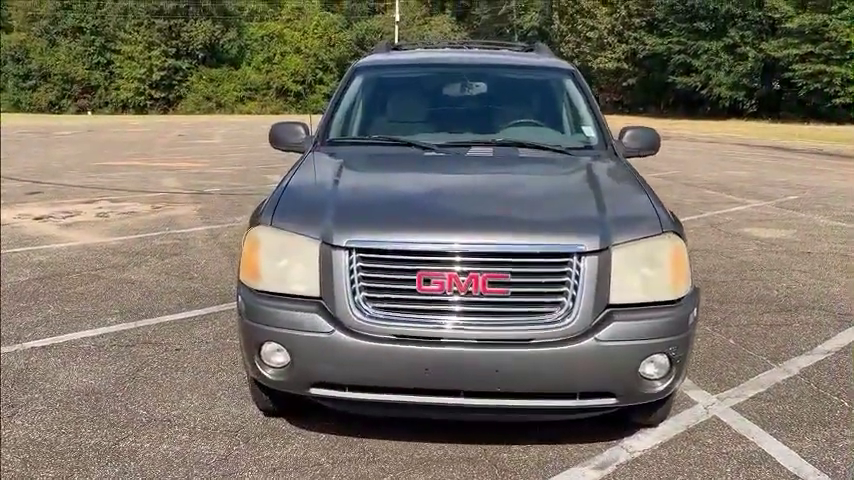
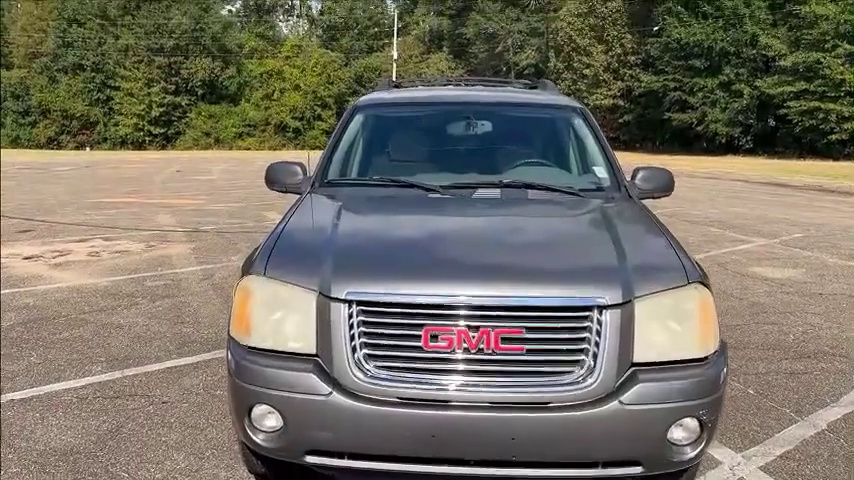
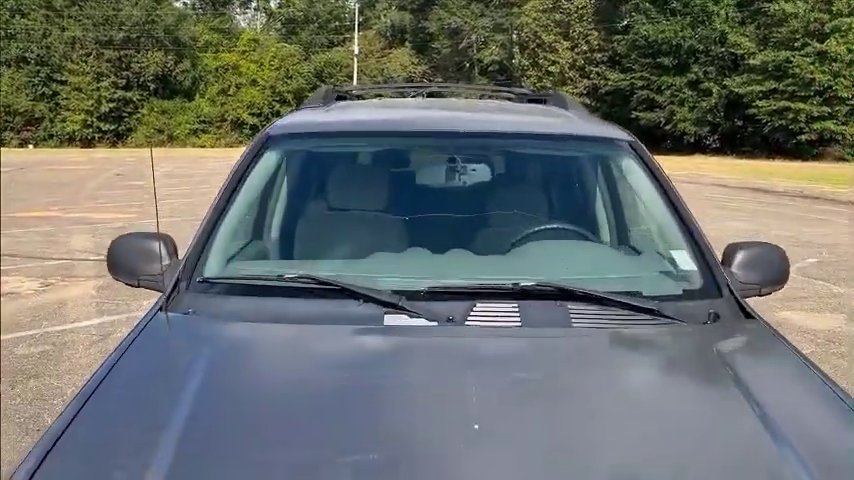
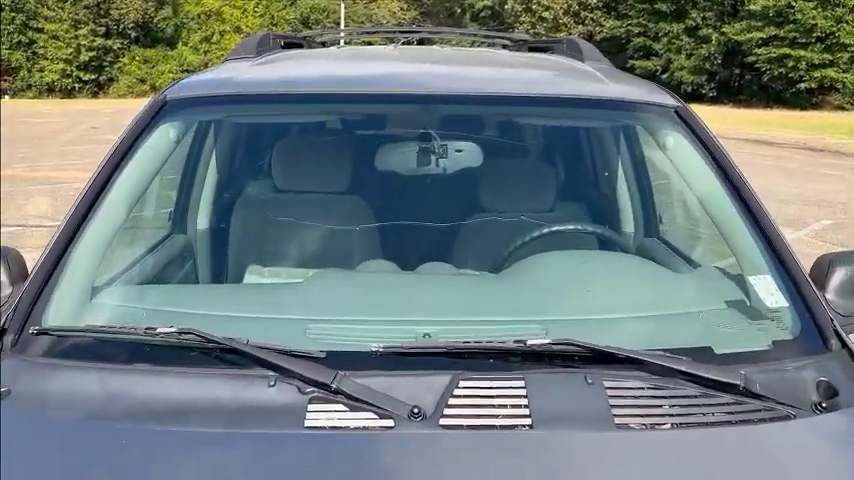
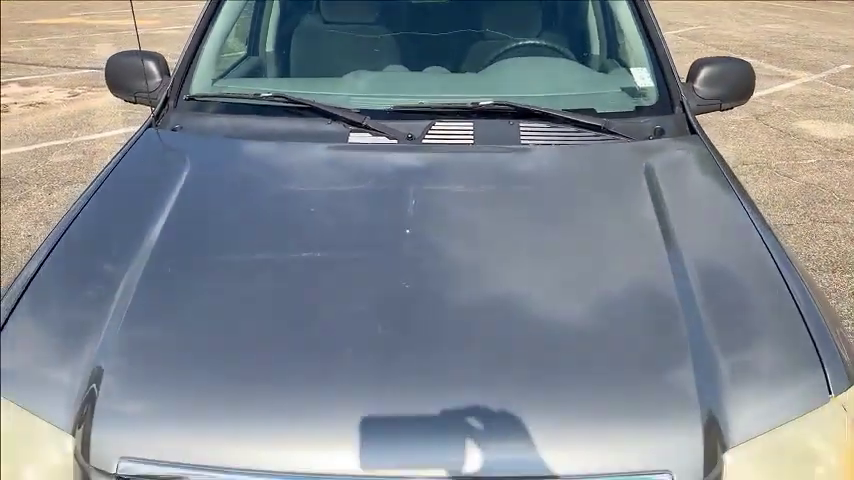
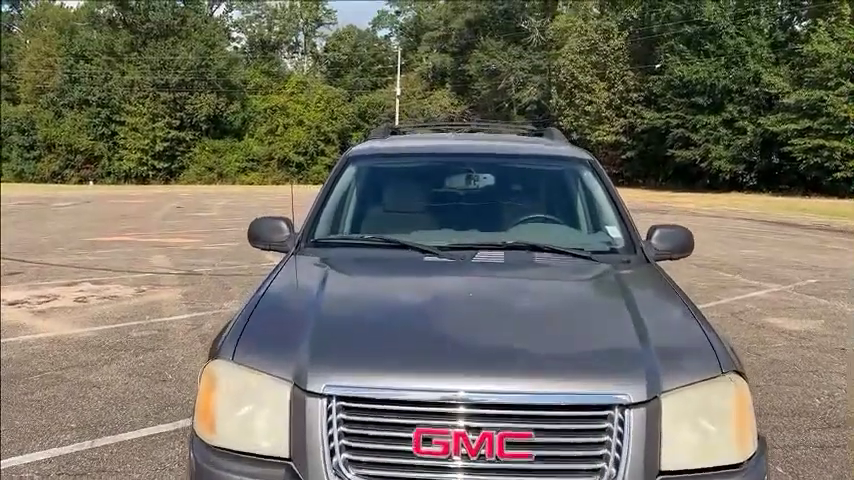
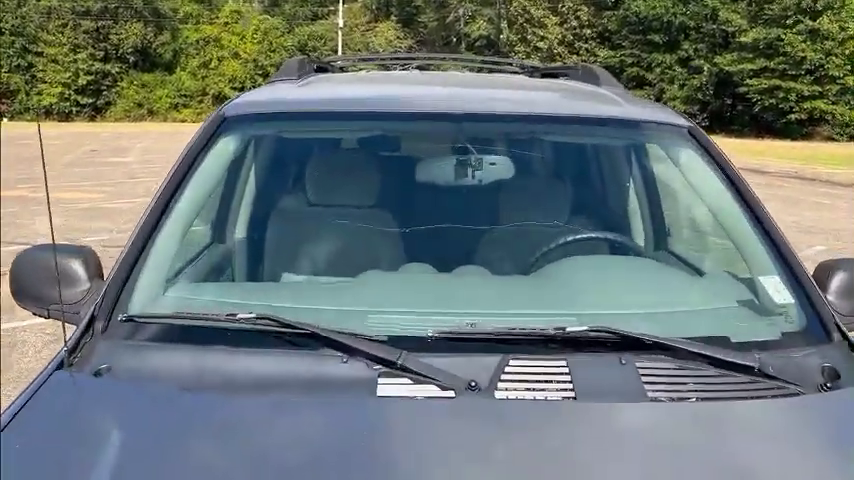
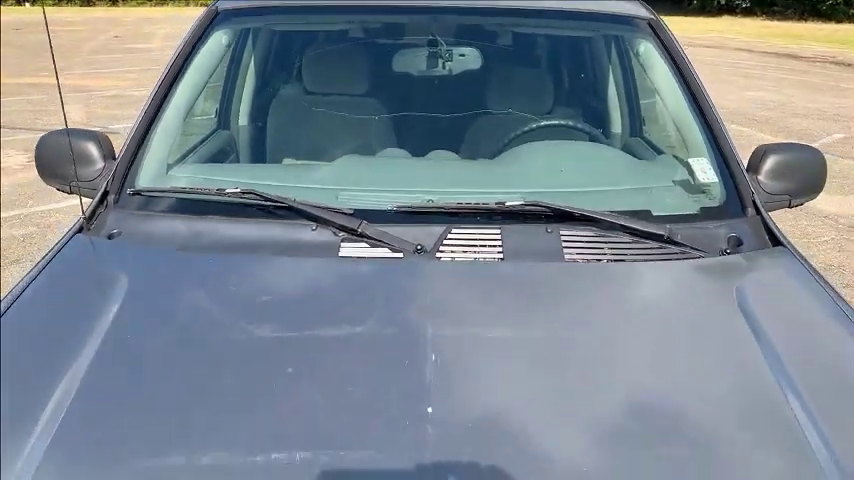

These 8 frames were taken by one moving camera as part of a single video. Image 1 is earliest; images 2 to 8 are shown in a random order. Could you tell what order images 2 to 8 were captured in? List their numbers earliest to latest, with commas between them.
2, 6, 3, 7, 4, 8, 5
